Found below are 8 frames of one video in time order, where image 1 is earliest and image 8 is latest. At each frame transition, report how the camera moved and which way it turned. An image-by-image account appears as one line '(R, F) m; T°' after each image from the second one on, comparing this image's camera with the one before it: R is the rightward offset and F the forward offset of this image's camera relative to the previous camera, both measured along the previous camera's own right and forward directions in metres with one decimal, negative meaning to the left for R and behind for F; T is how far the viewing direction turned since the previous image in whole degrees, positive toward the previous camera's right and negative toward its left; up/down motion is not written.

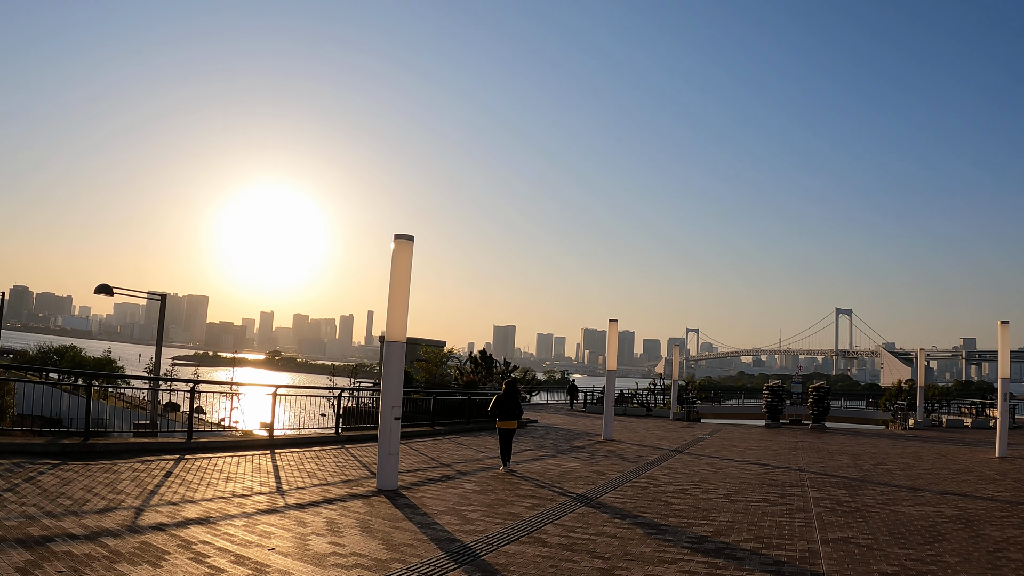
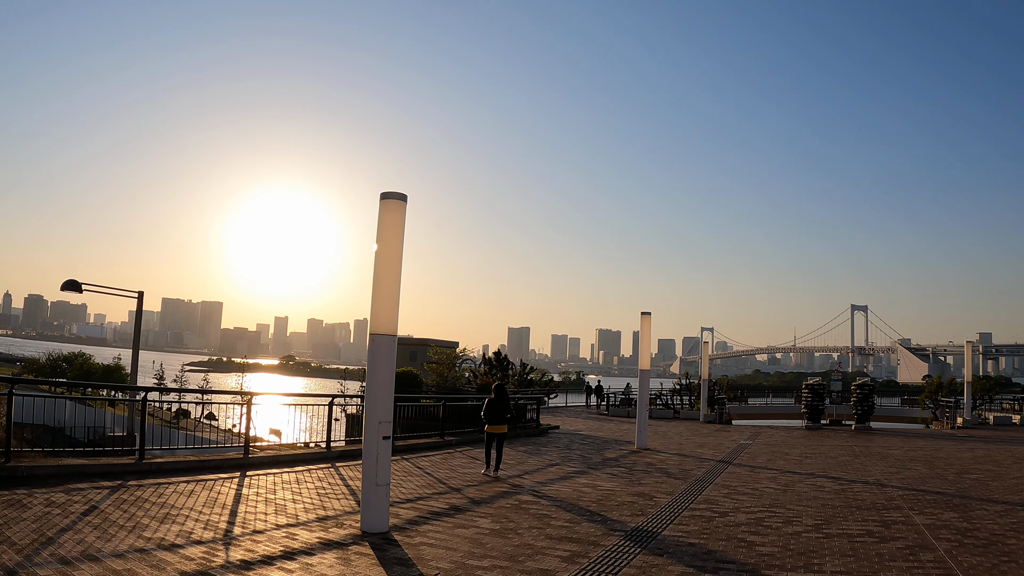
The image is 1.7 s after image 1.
(-0.1, +2.2) m; -1°
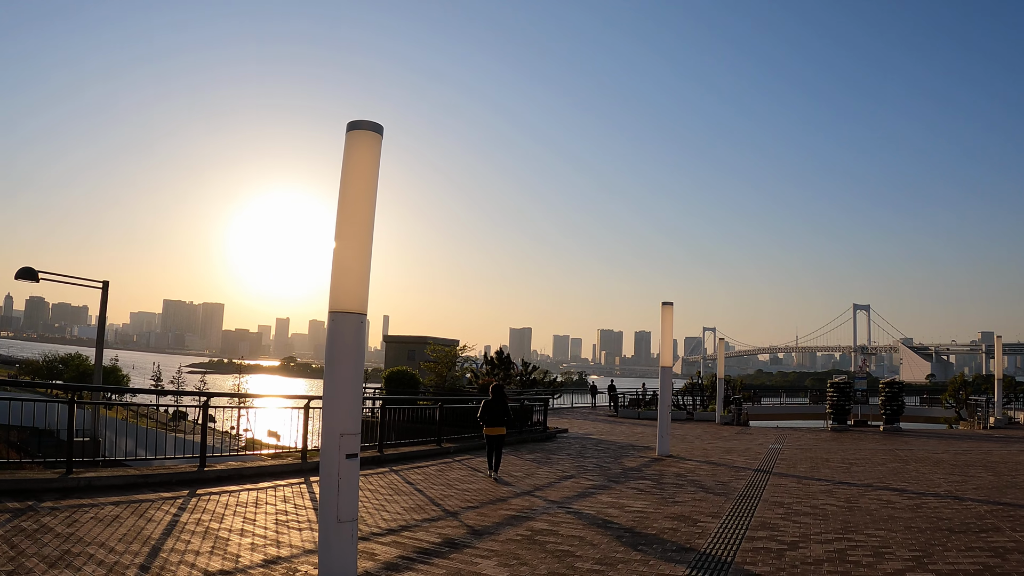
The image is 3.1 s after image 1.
(-0.1, +1.8) m; 0°
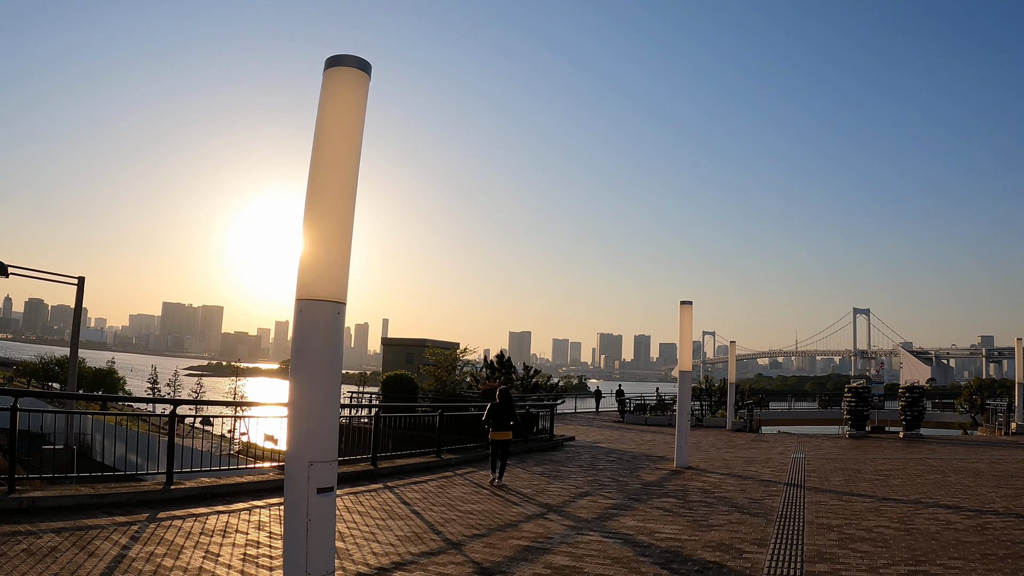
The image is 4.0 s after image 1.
(-0.1, +1.1) m; 0°
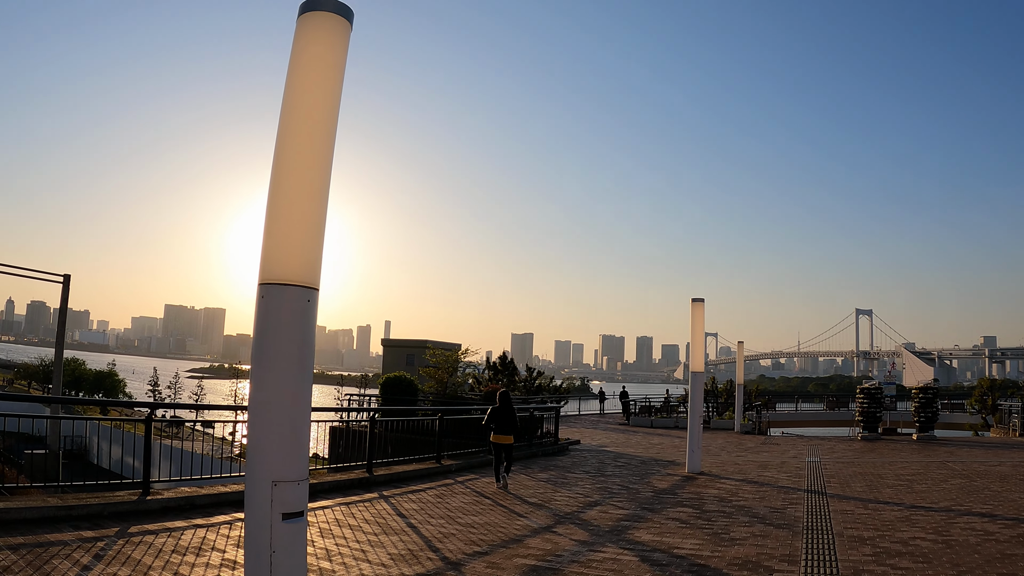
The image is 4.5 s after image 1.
(0.0, +0.6) m; 0°
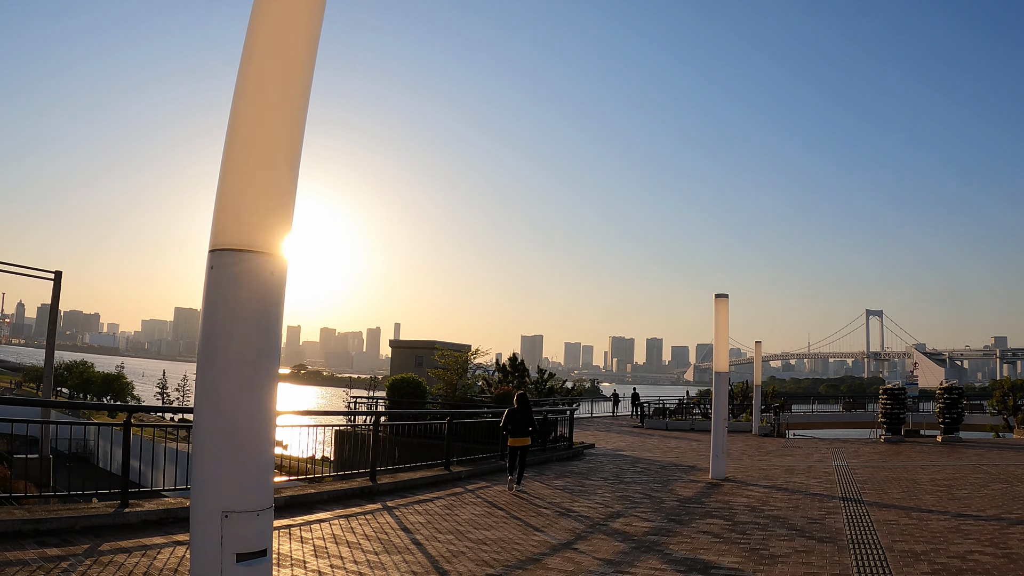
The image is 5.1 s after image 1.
(-0.1, +0.7) m; -1°
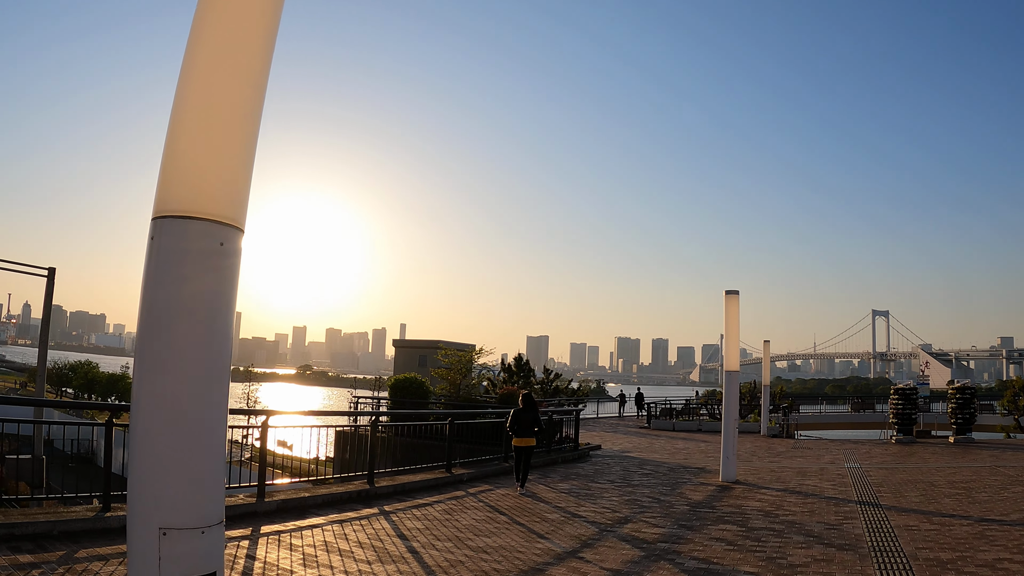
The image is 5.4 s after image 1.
(0.0, +0.3) m; 0°
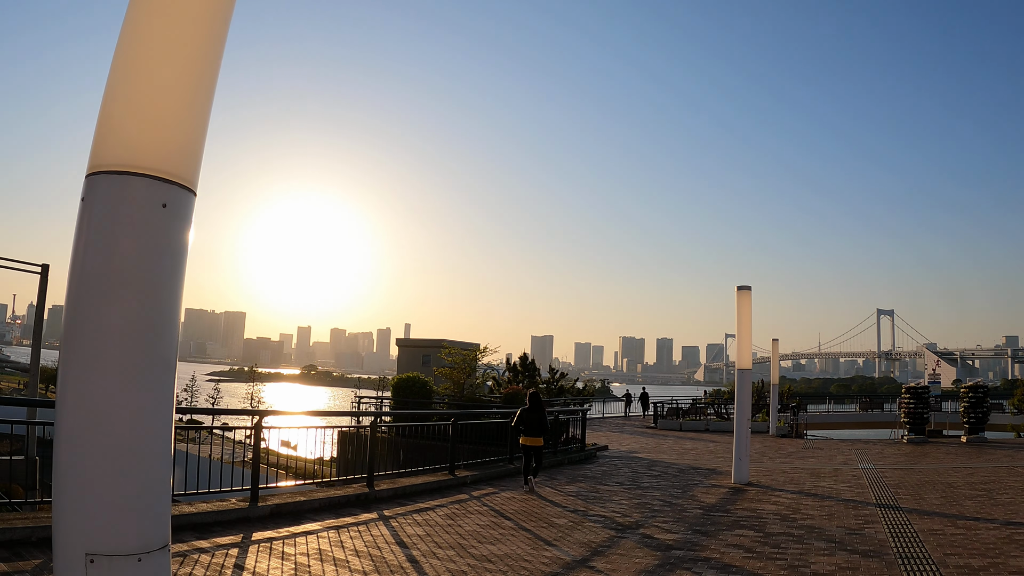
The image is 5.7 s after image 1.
(0.0, +0.3) m; 0°
